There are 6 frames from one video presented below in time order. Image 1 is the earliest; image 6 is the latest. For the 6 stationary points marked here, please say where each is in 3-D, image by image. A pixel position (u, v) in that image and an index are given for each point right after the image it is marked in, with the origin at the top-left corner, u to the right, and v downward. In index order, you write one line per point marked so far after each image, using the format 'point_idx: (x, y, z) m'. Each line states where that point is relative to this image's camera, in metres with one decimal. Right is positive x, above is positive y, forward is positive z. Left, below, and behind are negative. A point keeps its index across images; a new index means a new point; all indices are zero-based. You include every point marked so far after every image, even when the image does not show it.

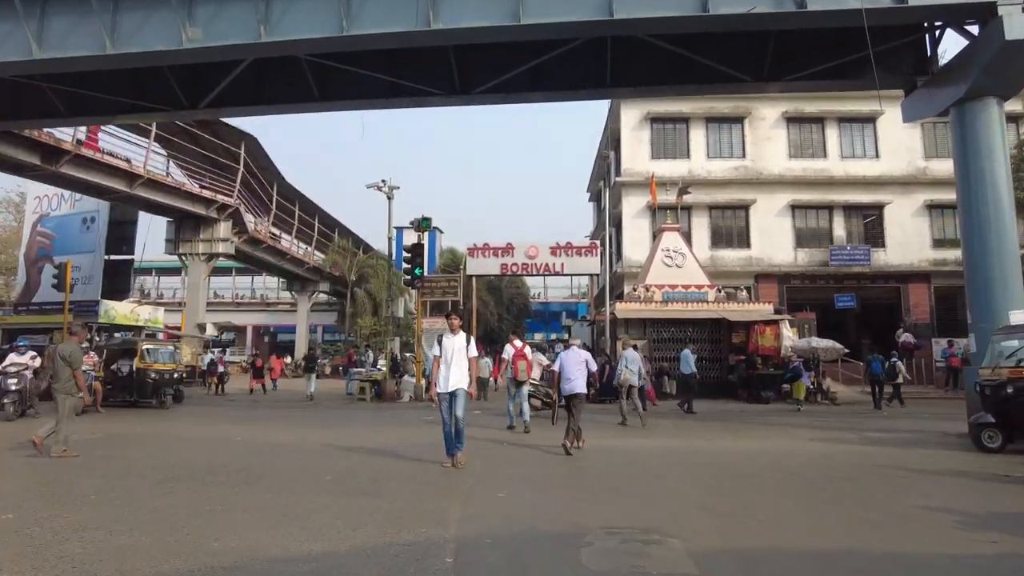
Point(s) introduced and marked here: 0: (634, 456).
0: (+1.9, -2.7, +10.8) m
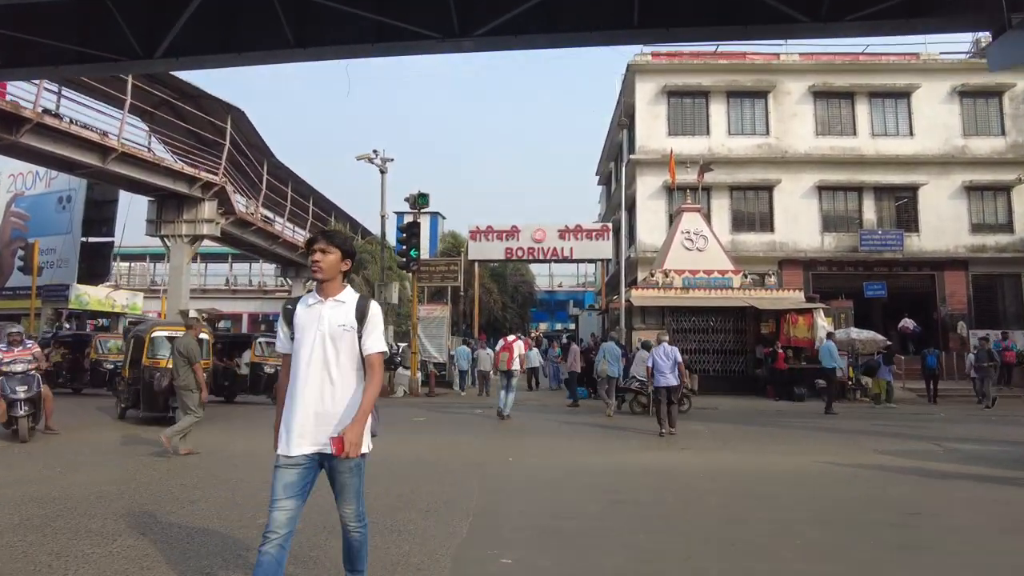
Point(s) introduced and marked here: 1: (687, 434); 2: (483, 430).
0: (+2.0, -2.4, +8.6) m
1: (+3.3, -2.8, +12.6) m
2: (-0.6, -2.8, +13.2) m
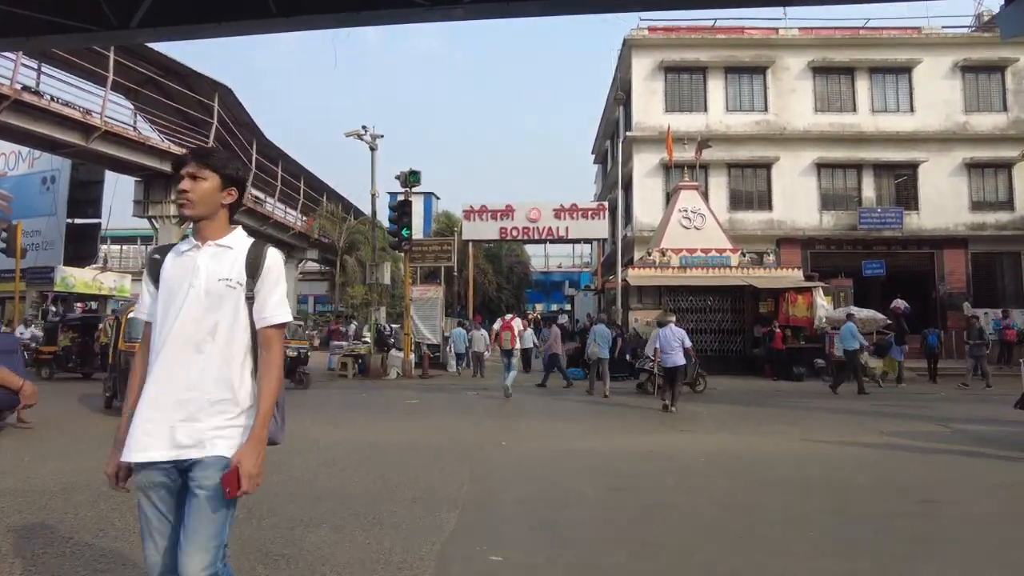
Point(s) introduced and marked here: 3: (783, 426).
0: (+1.9, -2.1, +8.3) m
1: (+3.2, -2.4, +12.2) m
2: (-0.7, -2.4, +12.8) m
3: (+4.5, -2.3, +10.9) m
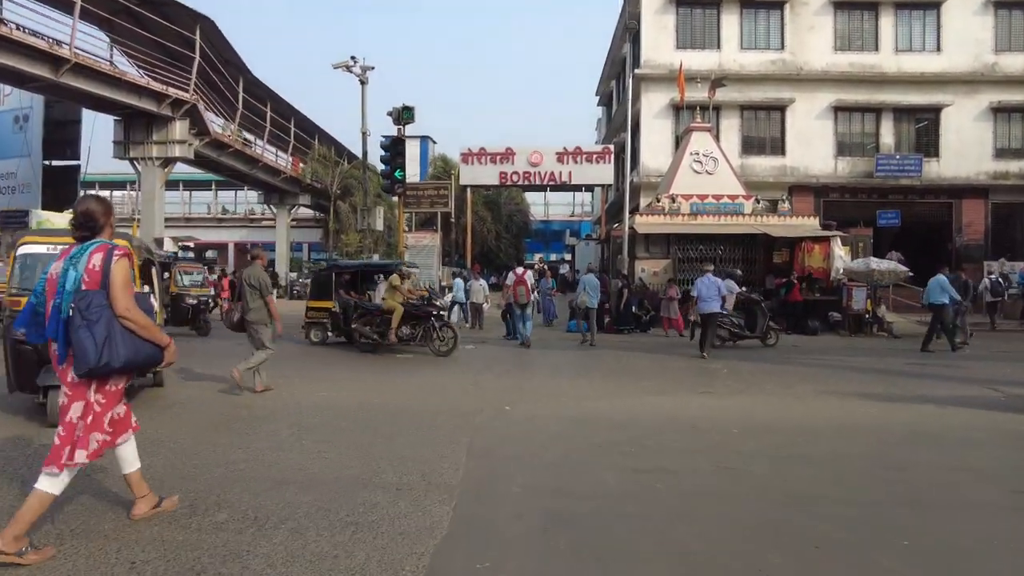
0: (+2.0, -1.4, +7.2) m
1: (+3.2, -1.5, +11.3) m
2: (-0.7, -1.4, +11.8) m
3: (+4.5, -1.5, +9.9) m
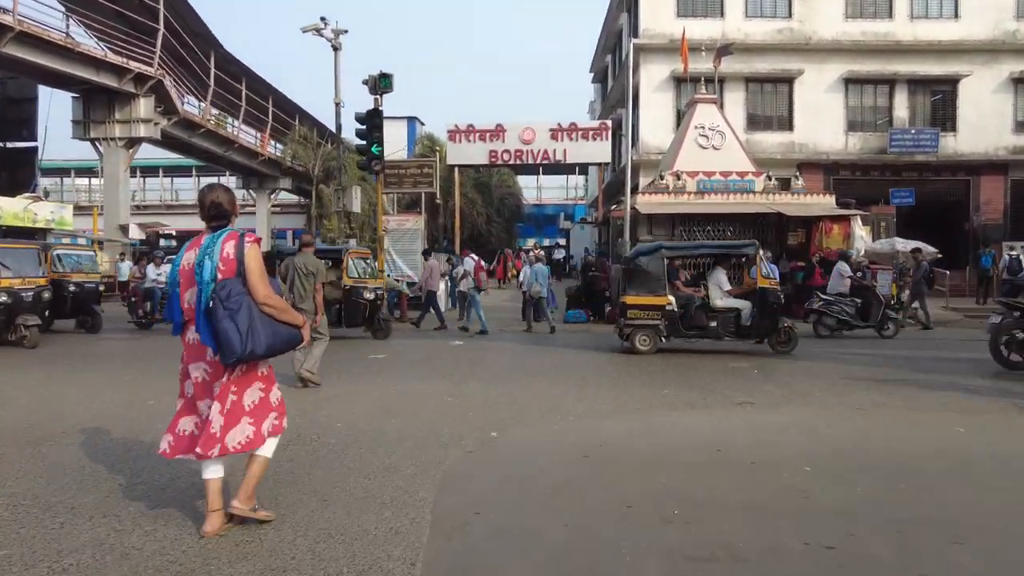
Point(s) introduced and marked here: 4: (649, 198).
0: (+1.9, -1.3, +5.5) m
1: (+3.1, -1.2, +9.5) m
2: (-0.8, -1.2, +10.0) m
3: (+4.4, -1.3, +8.2) m
4: (+4.1, +2.7, +19.9) m
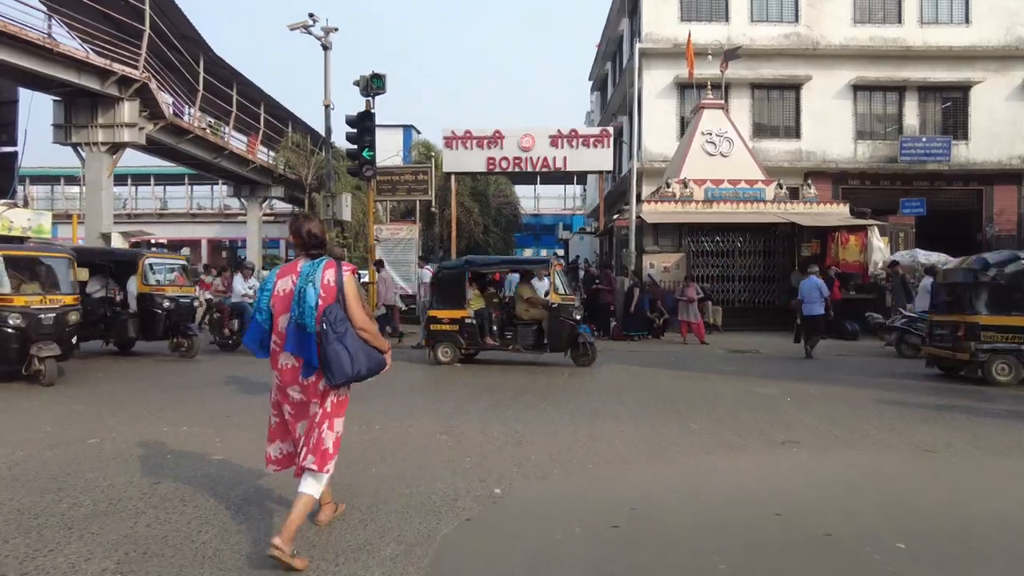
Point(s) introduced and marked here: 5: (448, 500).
0: (+1.9, -1.5, +4.5) m
1: (+3.1, -1.5, +8.5) m
2: (-0.8, -1.5, +9.0) m
3: (+4.4, -1.5, +7.2) m
4: (+4.1, +2.4, +18.9) m
5: (-0.4, -1.4, +4.5) m
